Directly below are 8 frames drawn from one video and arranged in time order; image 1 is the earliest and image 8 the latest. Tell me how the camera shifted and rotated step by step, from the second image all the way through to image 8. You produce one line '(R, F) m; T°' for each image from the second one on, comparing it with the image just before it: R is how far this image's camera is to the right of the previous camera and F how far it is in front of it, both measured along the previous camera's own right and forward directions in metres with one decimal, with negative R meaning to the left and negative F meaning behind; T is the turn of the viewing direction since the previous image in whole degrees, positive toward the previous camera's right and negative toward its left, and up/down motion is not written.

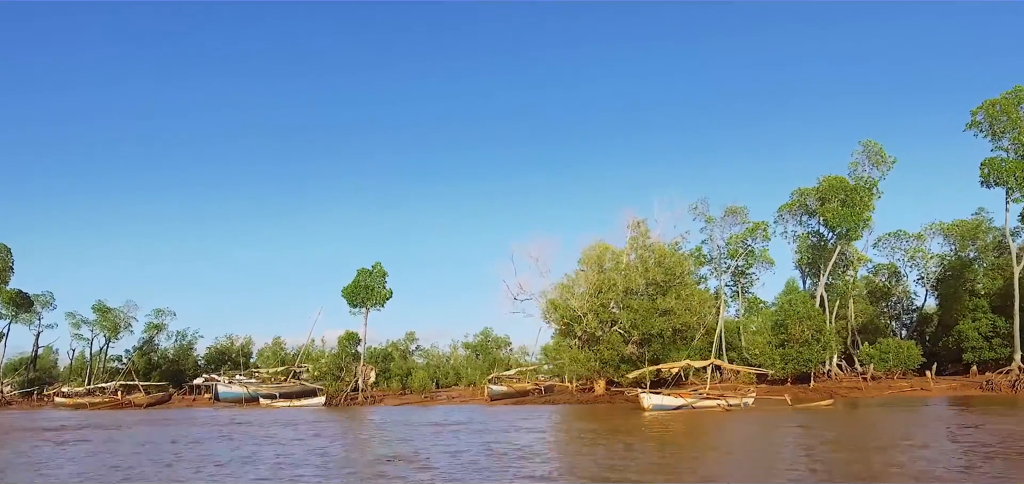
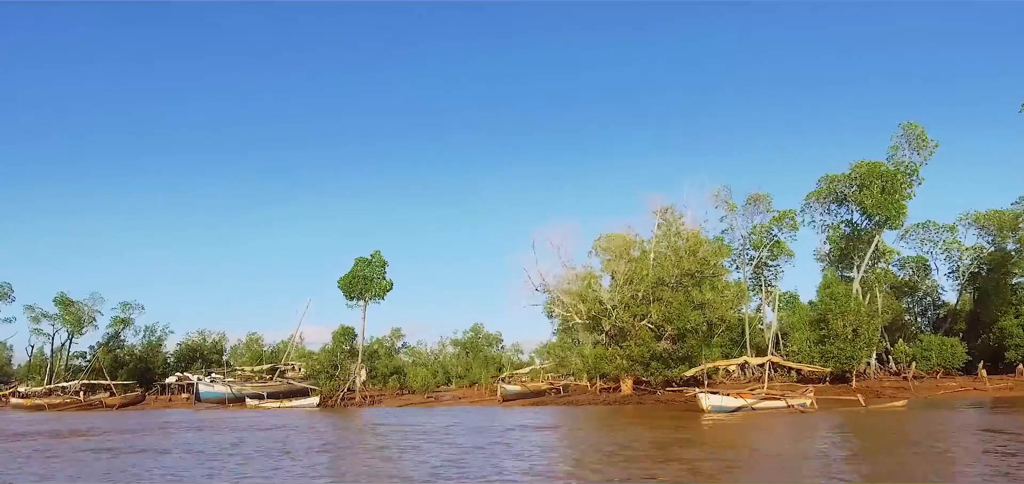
(-3.5, +4.5) m; +3°
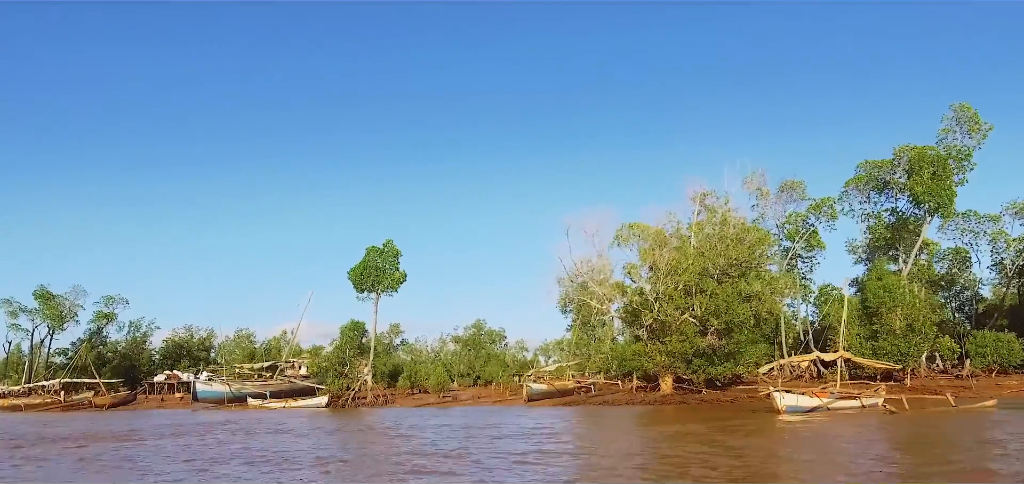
(-3.1, +3.6) m; +2°
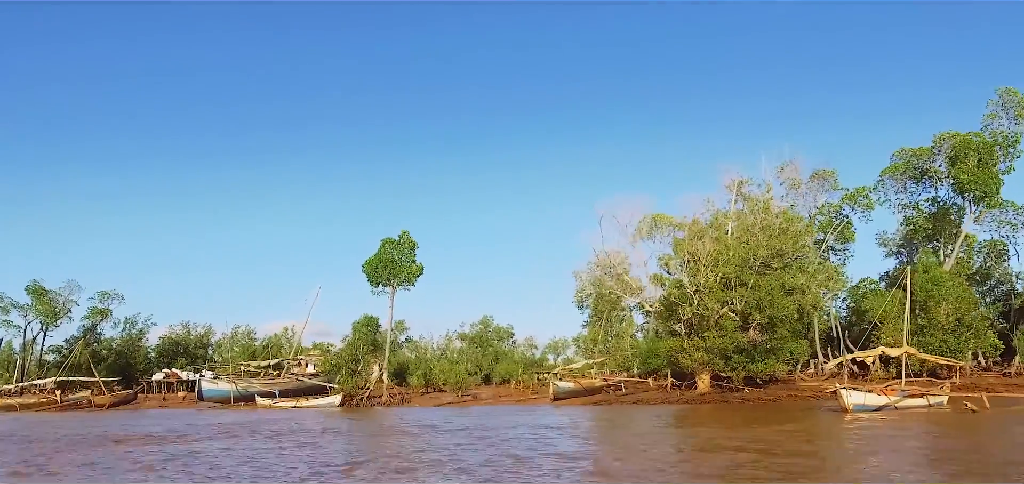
(-2.2, +2.4) m; +1°
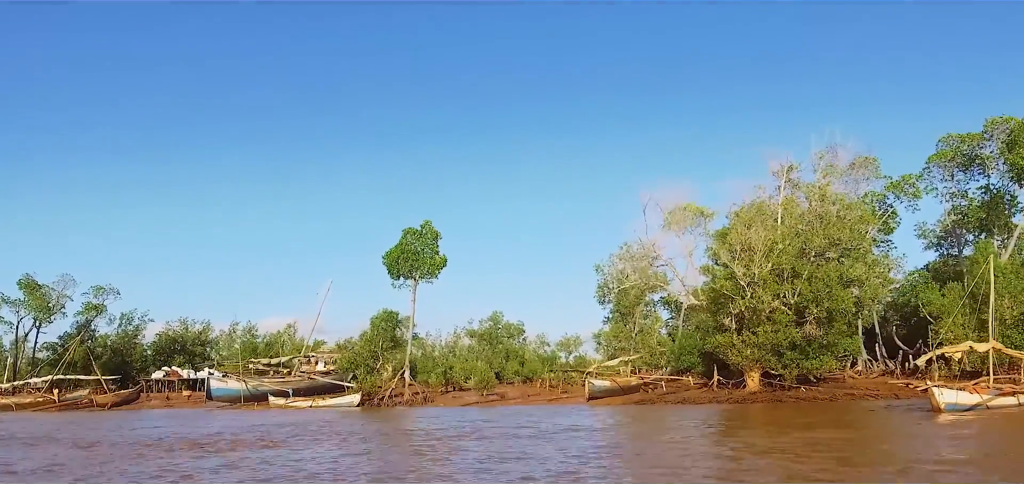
(-2.6, +2.7) m; +1°
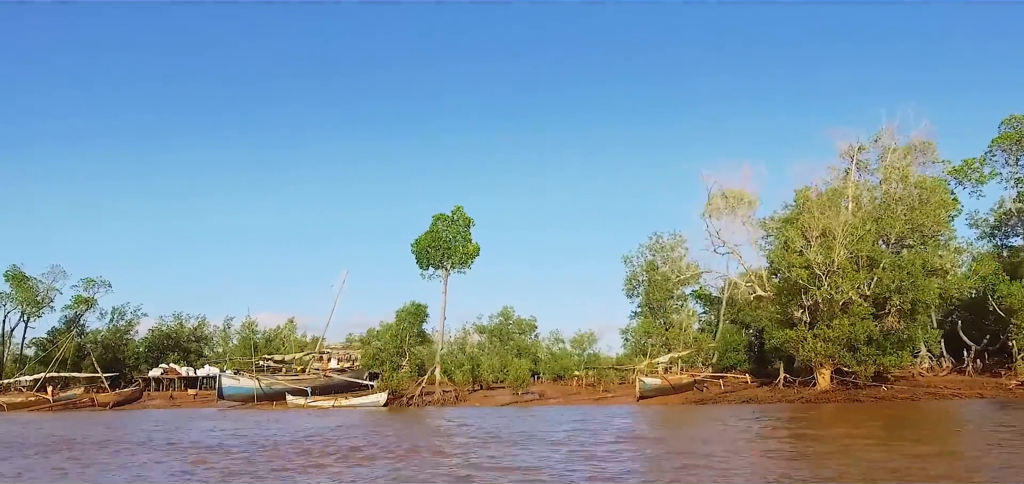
(-3.3, +3.5) m; +1°
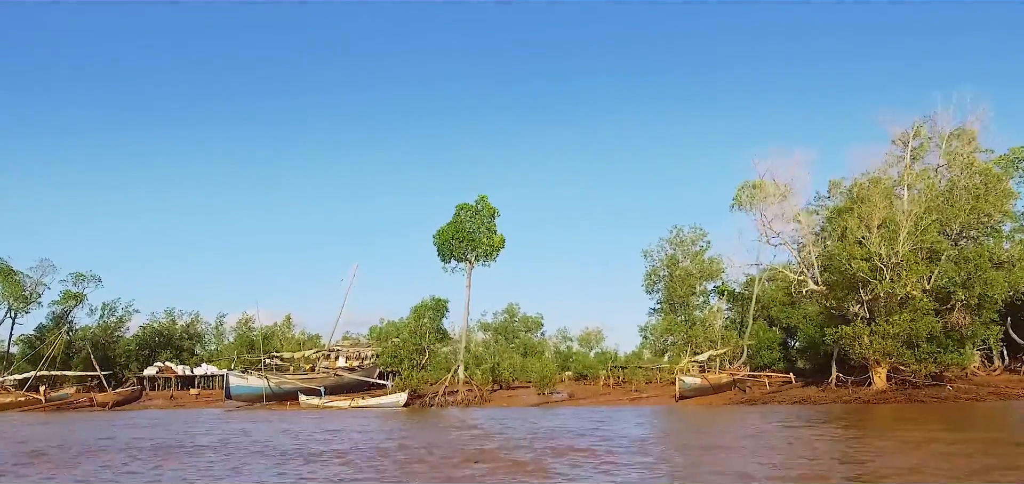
(-2.4, +2.4) m; +1°
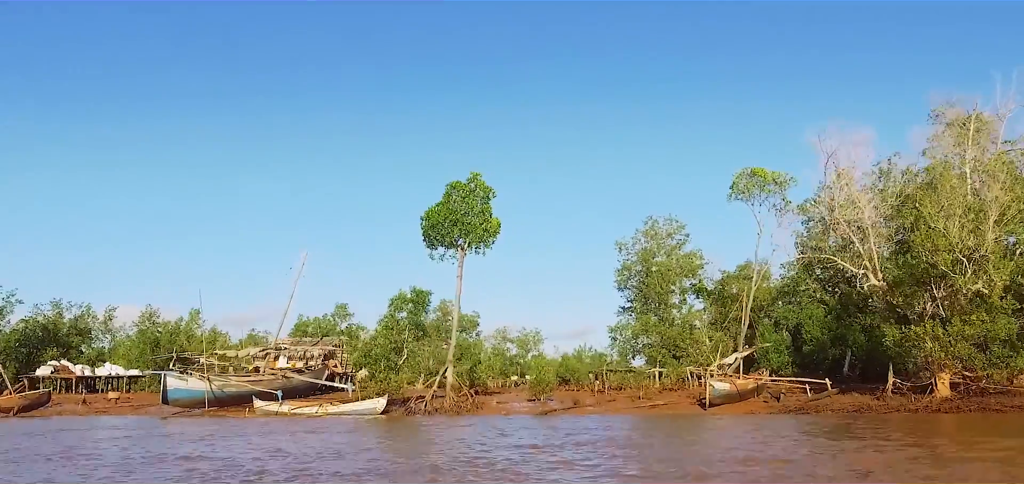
(-5.1, +5.2) m; +8°
